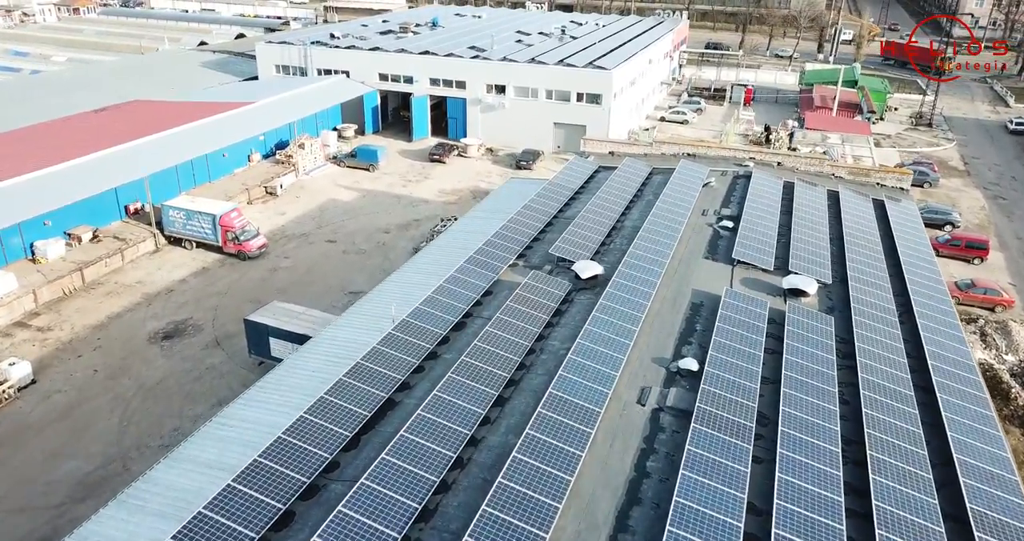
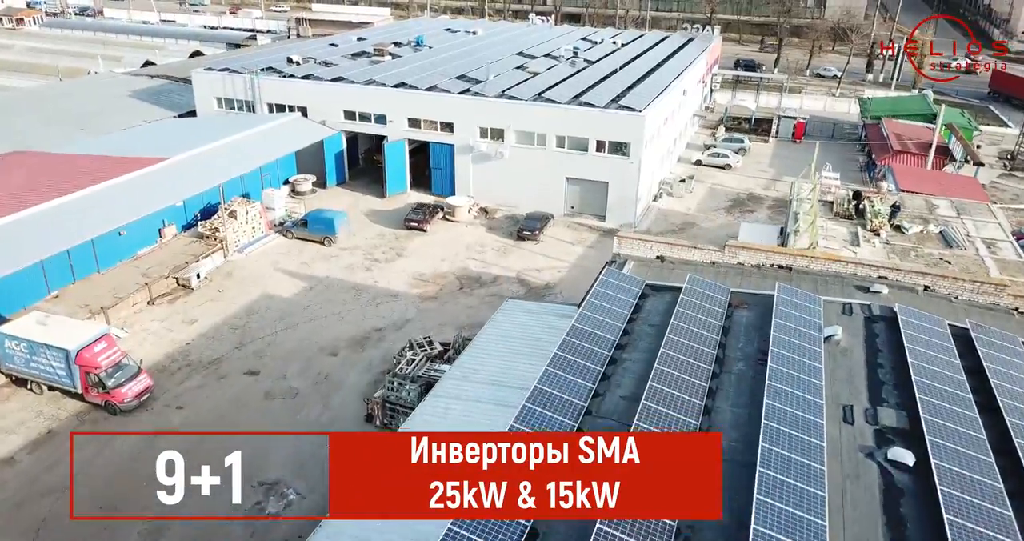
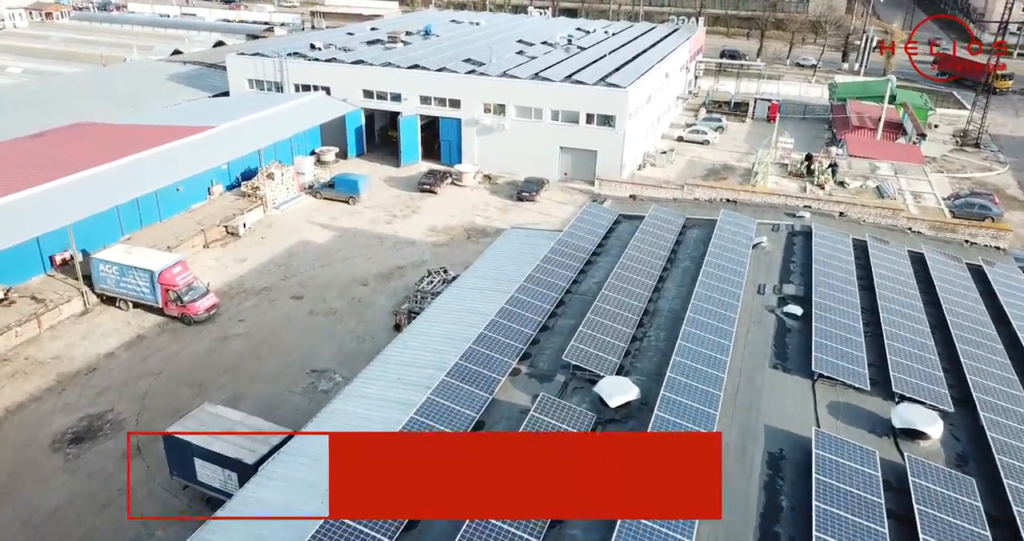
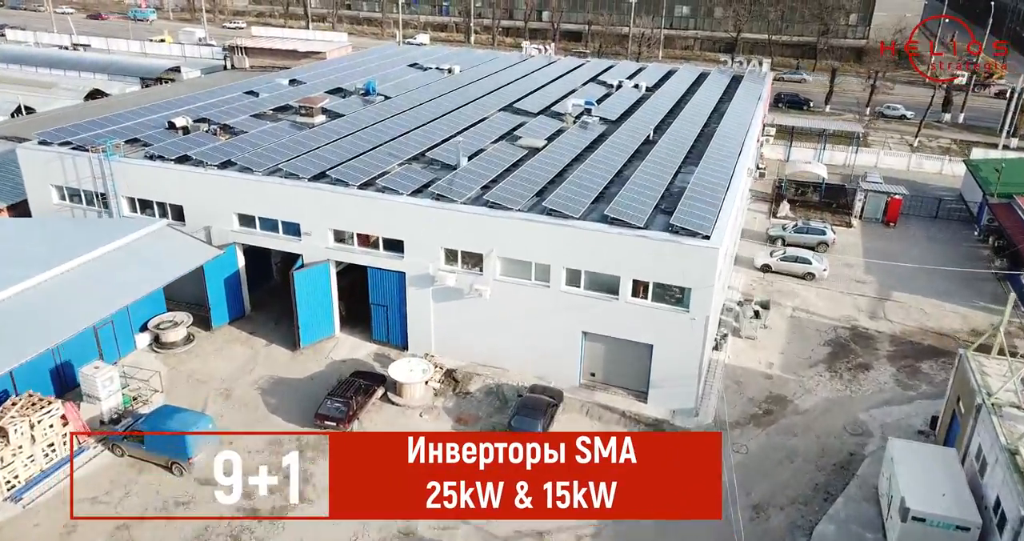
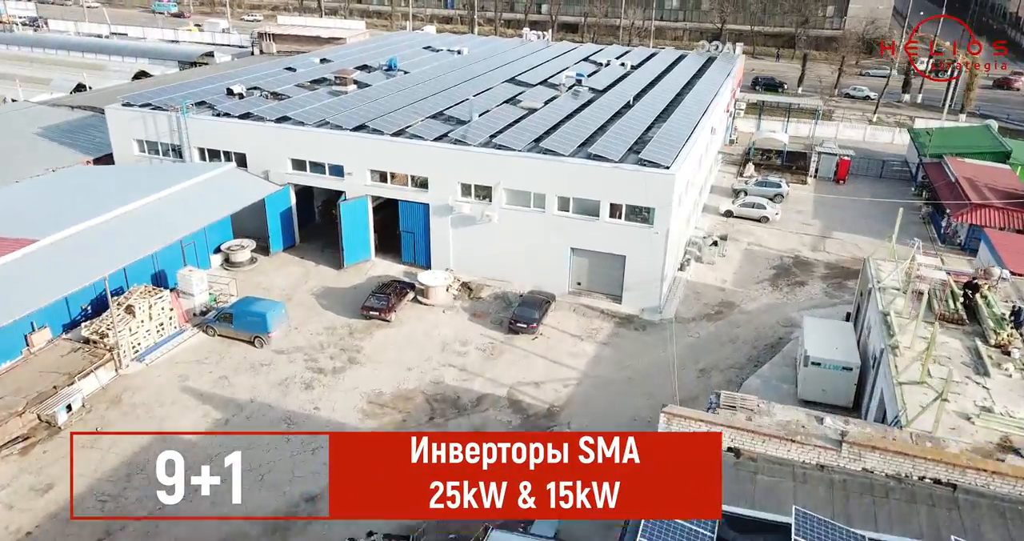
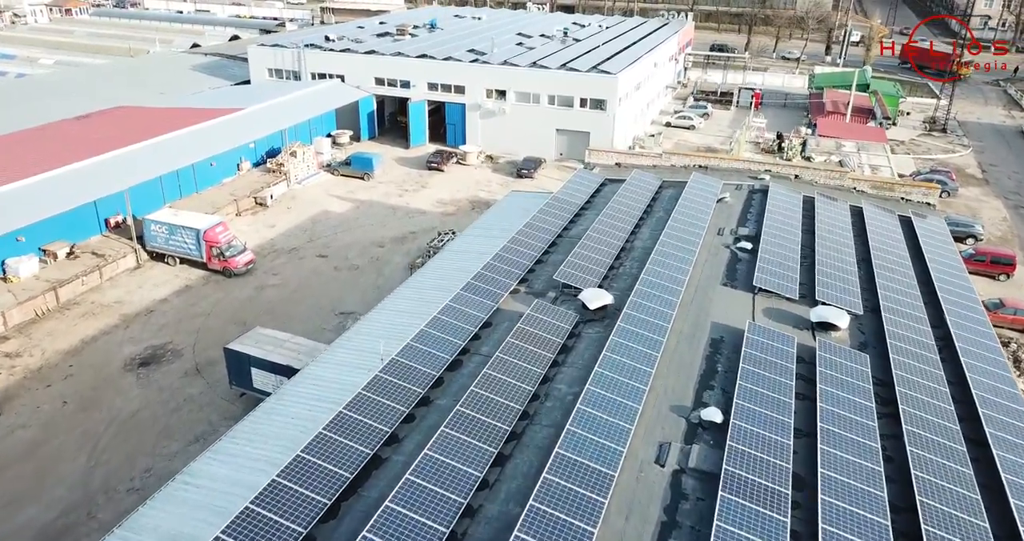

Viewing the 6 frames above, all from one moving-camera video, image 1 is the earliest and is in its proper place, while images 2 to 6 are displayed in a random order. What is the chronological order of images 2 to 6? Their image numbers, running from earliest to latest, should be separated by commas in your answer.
6, 3, 2, 5, 4
